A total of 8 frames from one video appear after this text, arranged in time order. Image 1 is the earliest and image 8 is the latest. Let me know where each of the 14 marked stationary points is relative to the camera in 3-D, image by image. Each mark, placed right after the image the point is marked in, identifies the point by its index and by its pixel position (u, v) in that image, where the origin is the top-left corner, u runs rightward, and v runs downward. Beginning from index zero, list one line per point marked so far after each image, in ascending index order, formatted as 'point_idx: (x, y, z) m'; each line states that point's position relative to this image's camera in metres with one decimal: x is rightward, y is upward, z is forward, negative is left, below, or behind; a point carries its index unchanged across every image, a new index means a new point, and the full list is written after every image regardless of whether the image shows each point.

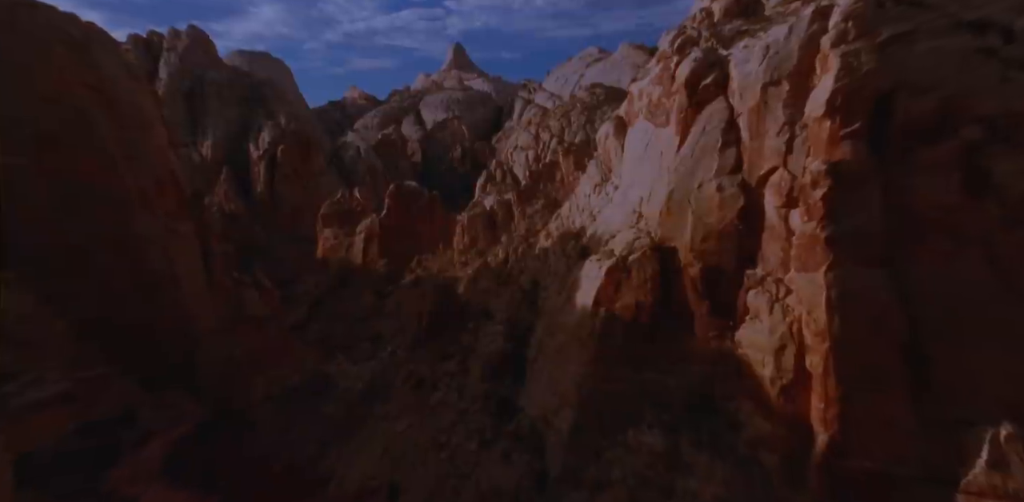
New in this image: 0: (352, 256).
0: (-2.6, -0.1, +9.1) m
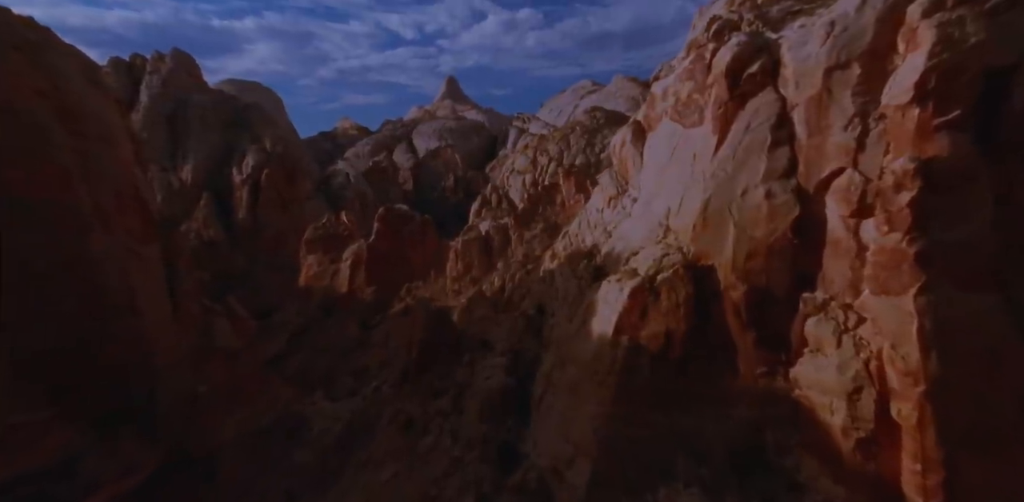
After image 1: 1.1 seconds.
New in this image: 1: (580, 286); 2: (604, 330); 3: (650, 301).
0: (-2.6, -0.5, +8.4) m
1: (+0.6, -0.2, +4.5) m
2: (+0.6, -0.5, +3.7) m
3: (+0.8, -0.3, +3.4) m
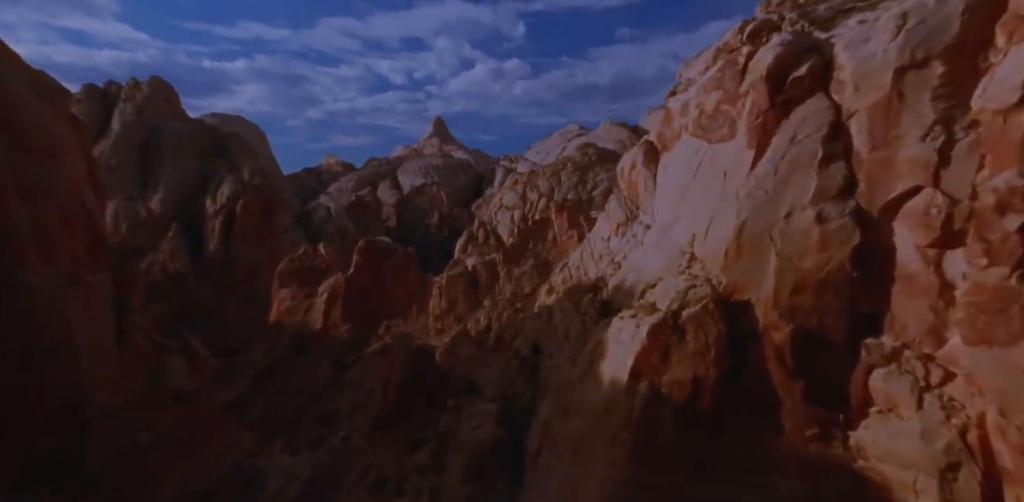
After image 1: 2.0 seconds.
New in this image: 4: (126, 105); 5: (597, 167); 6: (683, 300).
0: (-2.8, -1.0, +7.8) m
1: (+0.5, -0.5, +4.0) m
2: (+0.6, -0.7, +3.1) m
3: (+0.8, -0.5, +2.8) m
4: (-8.5, +3.2, +12.3) m
5: (+1.8, +1.7, +11.7) m
6: (+0.9, -0.3, +2.9) m
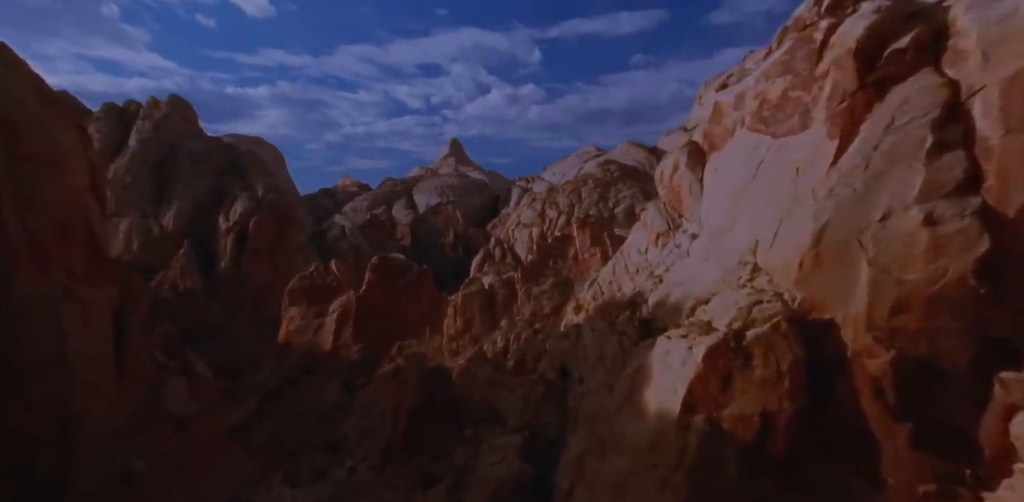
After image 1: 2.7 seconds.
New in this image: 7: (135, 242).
0: (-2.6, -1.2, +7.4) m
1: (+0.7, -0.6, +3.5) m
2: (+0.8, -0.7, +2.7) m
3: (+1.0, -0.5, +2.4) m
4: (-8.1, +2.8, +12.2) m
5: (+2.2, +1.4, +11.3) m
6: (+1.1, -0.3, +2.5) m
7: (-7.0, +0.2, +10.3) m
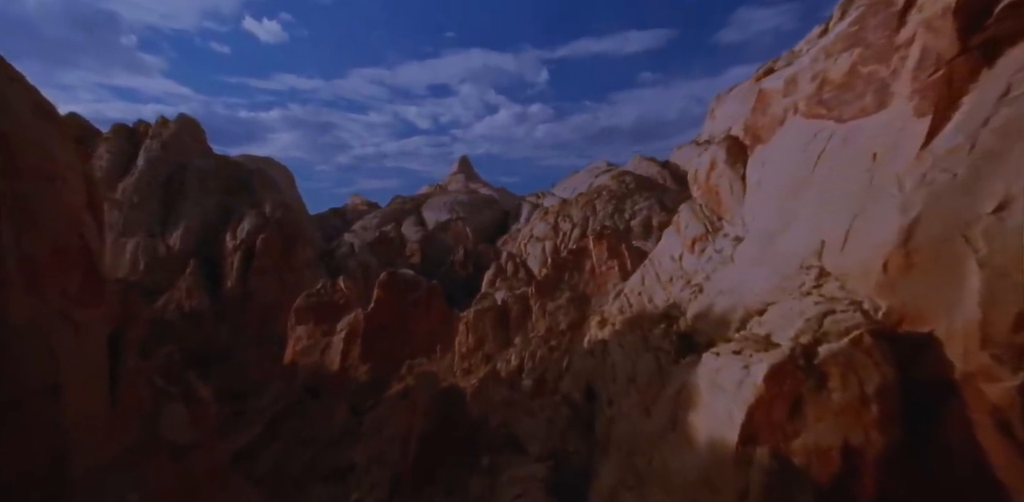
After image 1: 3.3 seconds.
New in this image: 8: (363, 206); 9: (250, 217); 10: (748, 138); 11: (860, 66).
0: (-2.4, -1.4, +7.0) m
1: (+0.8, -0.6, +3.1) m
2: (+0.9, -0.8, +2.3) m
3: (+1.1, -0.5, +2.0) m
4: (-7.9, +2.4, +12.0) m
5: (+2.4, +1.1, +10.9) m
6: (+1.2, -0.3, +2.1) m
7: (-6.7, -0.2, +10.0) m
8: (-5.4, +1.7, +19.8) m
9: (-5.2, +0.7, +10.9) m
10: (+1.4, +0.7, +3.3) m
11: (+1.4, +0.7, +2.2) m
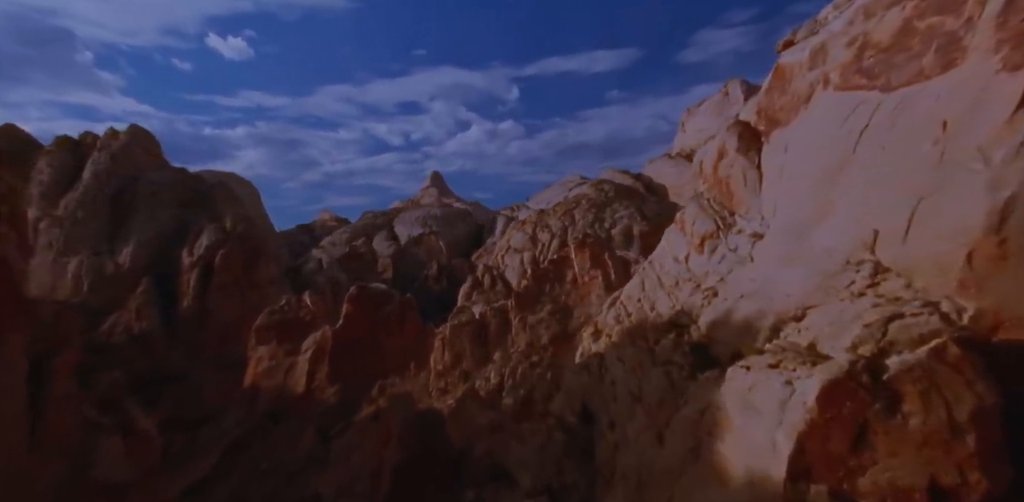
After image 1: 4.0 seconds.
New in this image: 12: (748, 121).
0: (-2.6, -1.5, +6.4) m
1: (+0.8, -0.6, +2.7) m
2: (+0.9, -0.7, +1.9) m
3: (+1.1, -0.5, +1.6) m
4: (-8.4, +2.1, +11.3) m
5: (+2.0, +0.9, +10.6) m
6: (+1.2, -0.3, +1.7) m
7: (-7.1, -0.5, +9.2) m
8: (-6.2, +1.1, +19.2) m
9: (-5.6, +0.4, +10.2) m
10: (+1.3, +0.7, +2.9) m
11: (+1.4, +0.8, +1.9) m
12: (+1.3, +0.7, +3.1) m
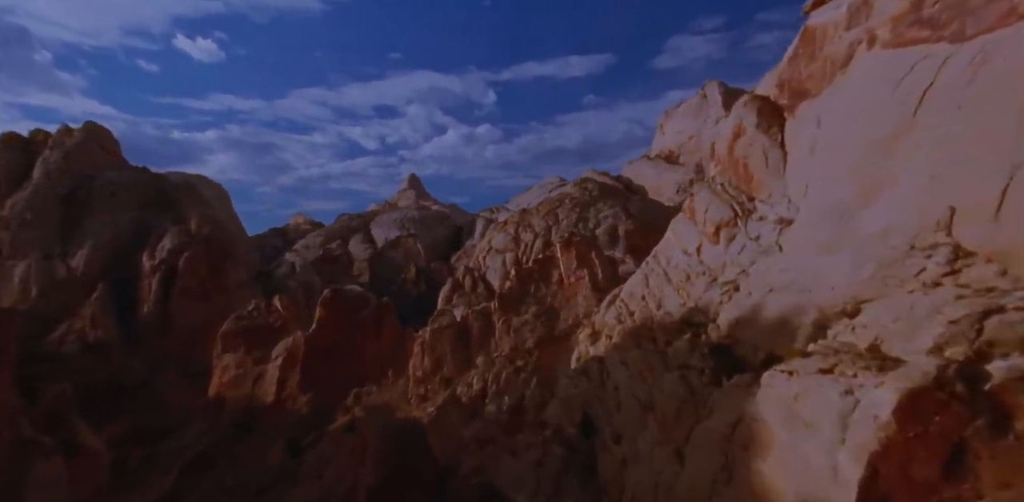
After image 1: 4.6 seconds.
0: (-2.7, -1.5, +5.9) m
1: (+0.8, -0.6, +2.4) m
2: (+0.9, -0.7, +1.5) m
3: (+1.1, -0.4, +1.3) m
4: (-8.7, +2.0, +10.6) m
5: (+1.6, +0.9, +10.3) m
6: (+1.2, -0.2, +1.4) m
7: (-7.4, -0.5, +8.6) m
8: (-6.9, +1.0, +18.5) m
9: (-5.9, +0.4, +9.6) m
10: (+1.3, +0.7, +2.6) m
11: (+1.4, +0.8, +1.5) m
12: (+1.3, +0.8, +2.7) m
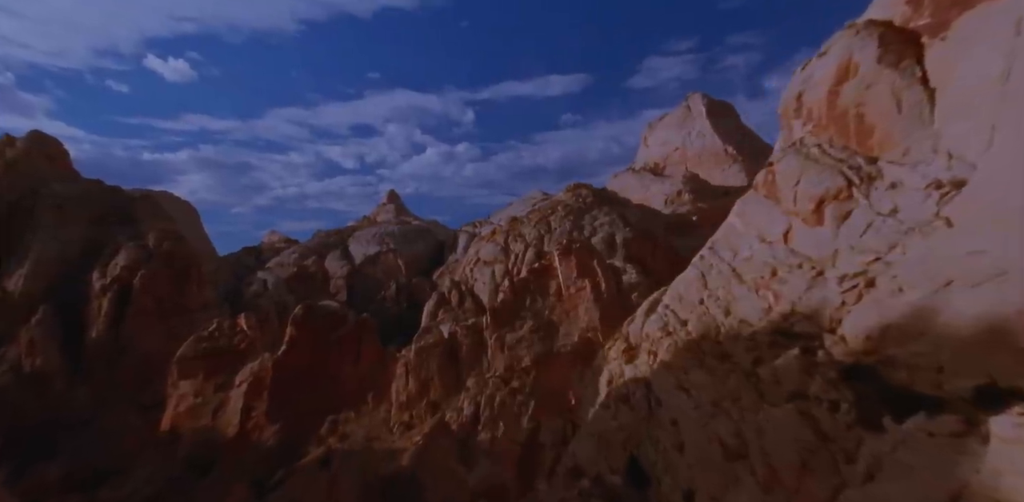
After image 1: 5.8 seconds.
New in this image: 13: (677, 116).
0: (-2.7, -1.6, +5.0) m
1: (+0.9, -0.5, +1.6) m
2: (+1.0, -0.6, +0.8) m
3: (+1.3, -0.3, +0.5) m
4: (-8.9, +1.7, +9.5) m
5: (+1.4, +0.7, +9.6) m
6: (+1.3, -0.1, +0.6) m
7: (-7.5, -0.7, +7.5) m
8: (-7.4, +0.5, +17.5) m
9: (-6.1, +0.1, +8.6) m
10: (+1.4, +0.8, +1.9) m
11: (+1.5, +0.9, +0.8) m
12: (+1.4, +0.8, +2.0) m
13: (+4.1, +3.3, +12.8) m
